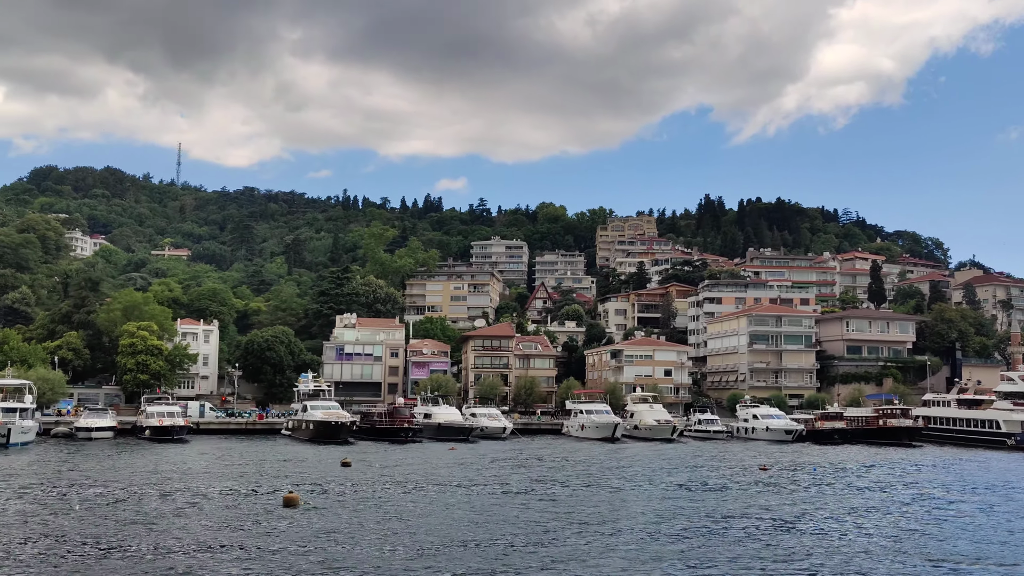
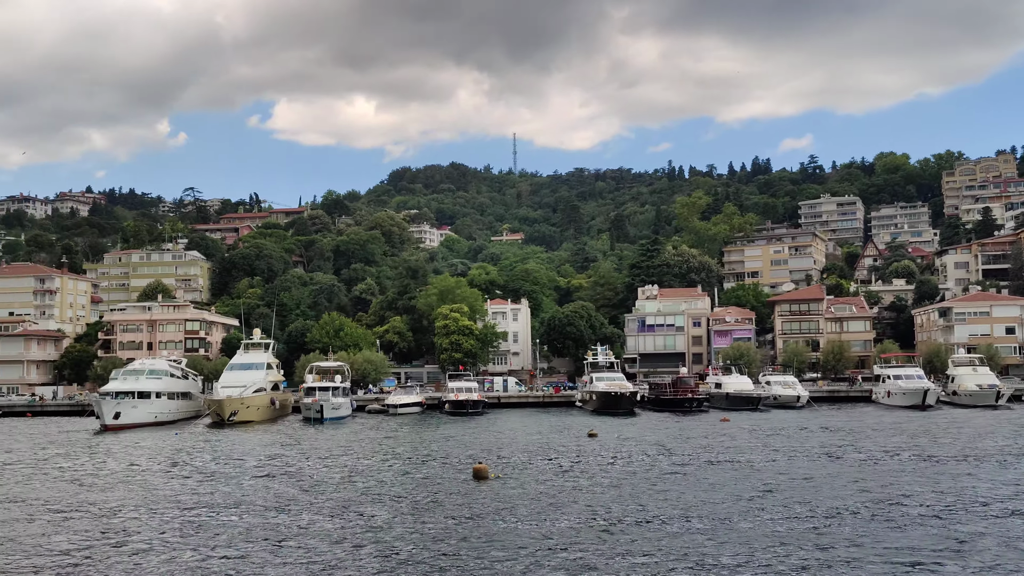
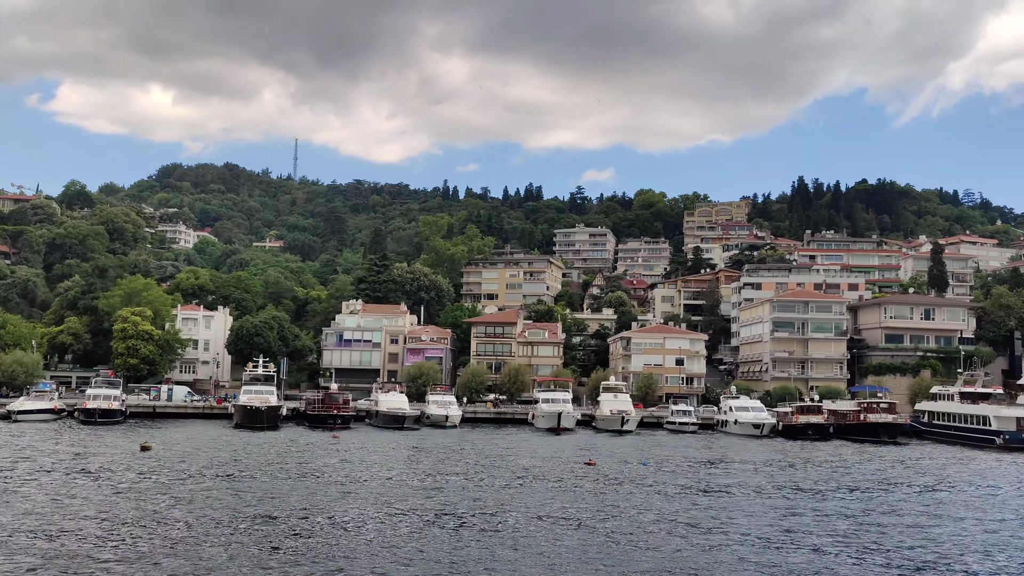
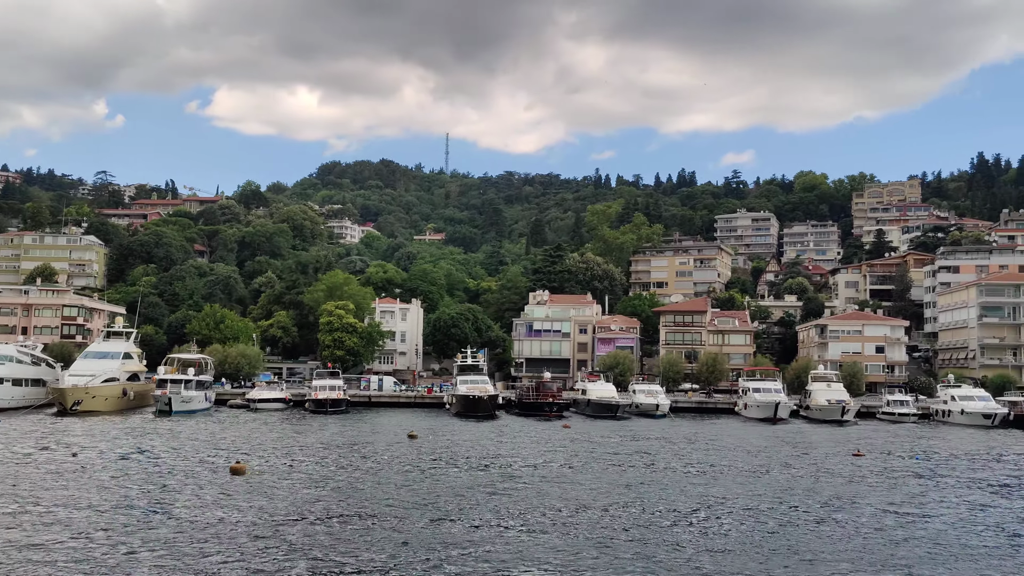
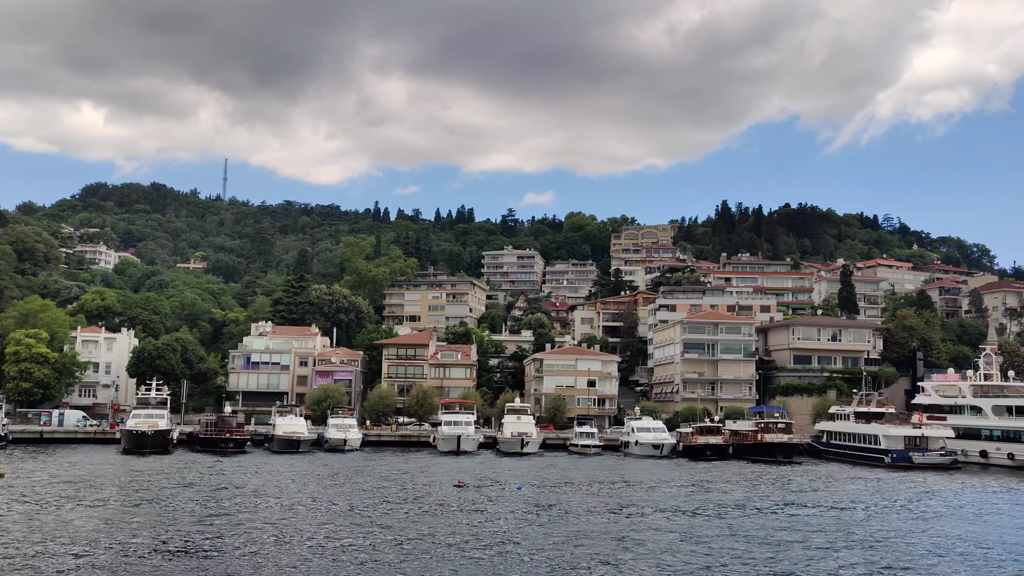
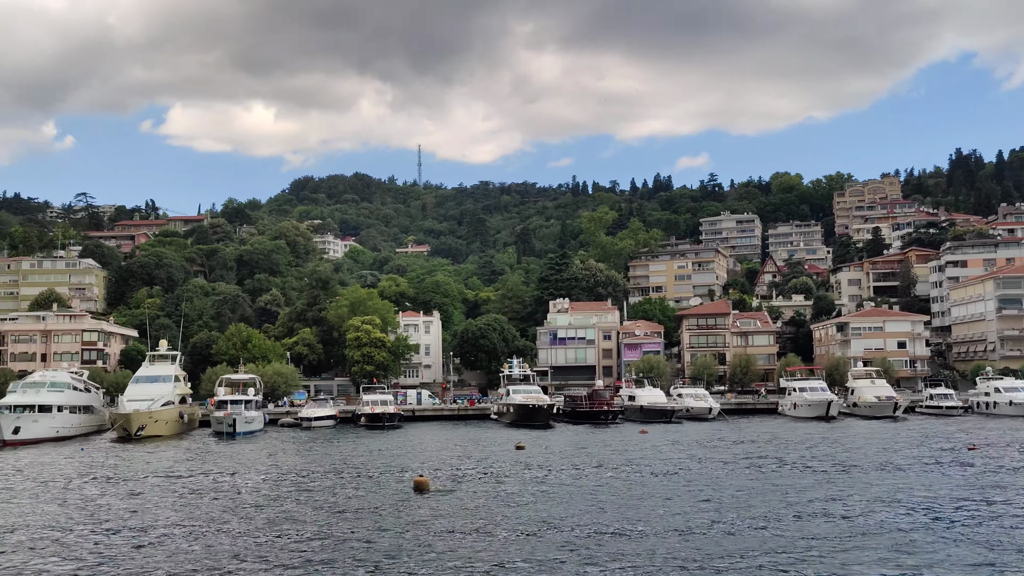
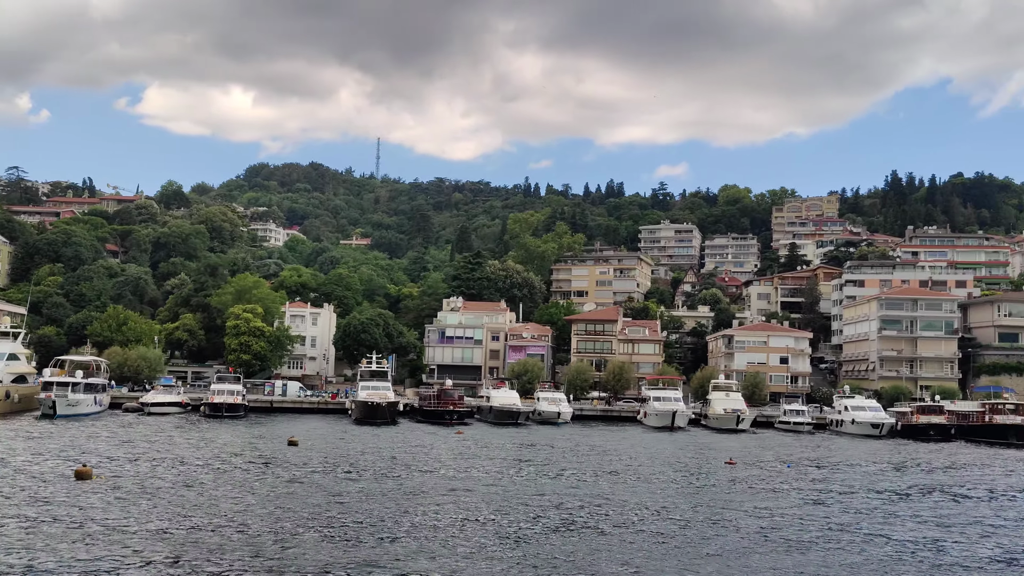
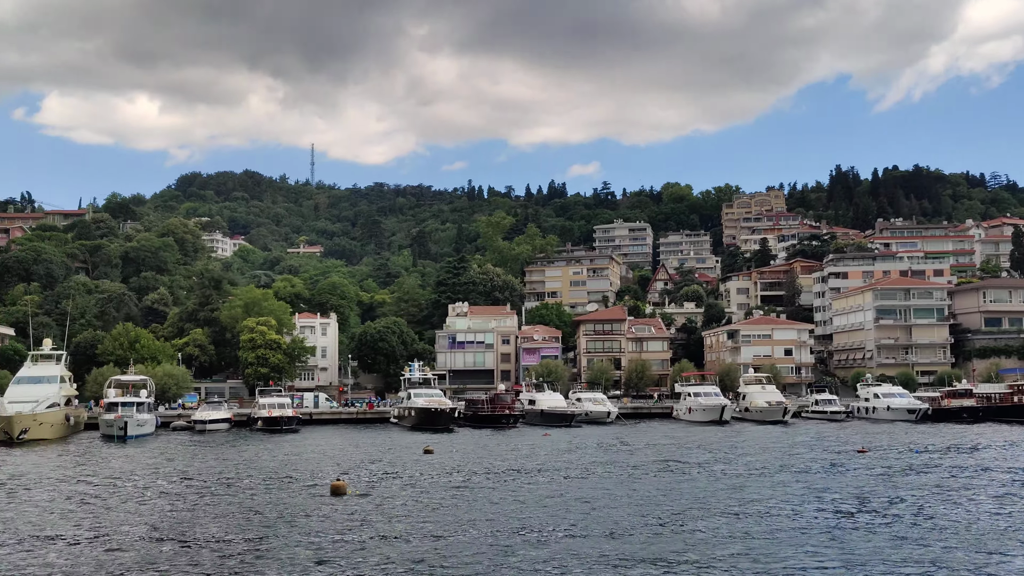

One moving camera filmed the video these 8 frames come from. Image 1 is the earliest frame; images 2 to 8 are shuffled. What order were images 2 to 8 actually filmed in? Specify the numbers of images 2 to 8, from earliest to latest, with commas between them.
8, 6, 2, 4, 7, 3, 5
